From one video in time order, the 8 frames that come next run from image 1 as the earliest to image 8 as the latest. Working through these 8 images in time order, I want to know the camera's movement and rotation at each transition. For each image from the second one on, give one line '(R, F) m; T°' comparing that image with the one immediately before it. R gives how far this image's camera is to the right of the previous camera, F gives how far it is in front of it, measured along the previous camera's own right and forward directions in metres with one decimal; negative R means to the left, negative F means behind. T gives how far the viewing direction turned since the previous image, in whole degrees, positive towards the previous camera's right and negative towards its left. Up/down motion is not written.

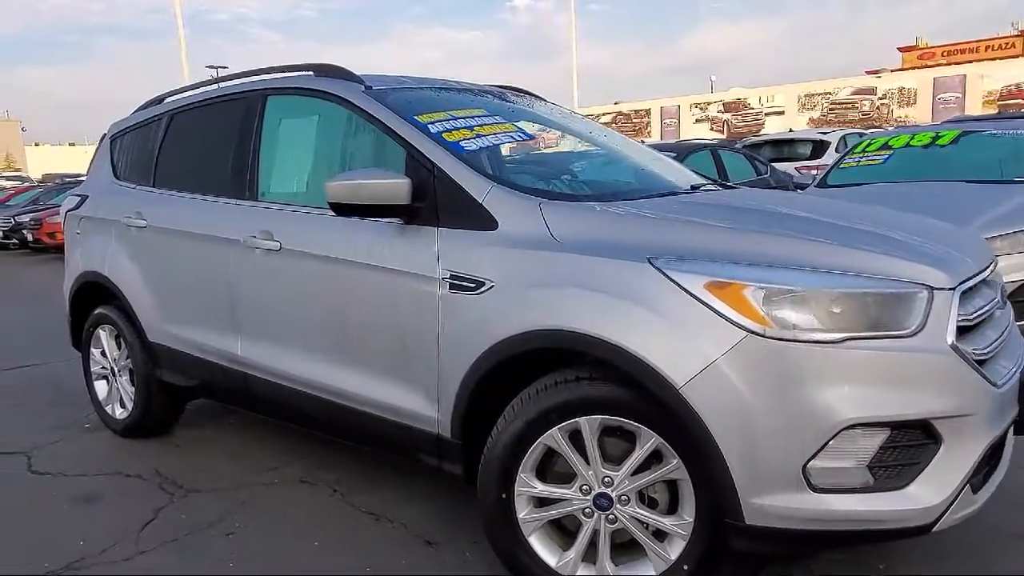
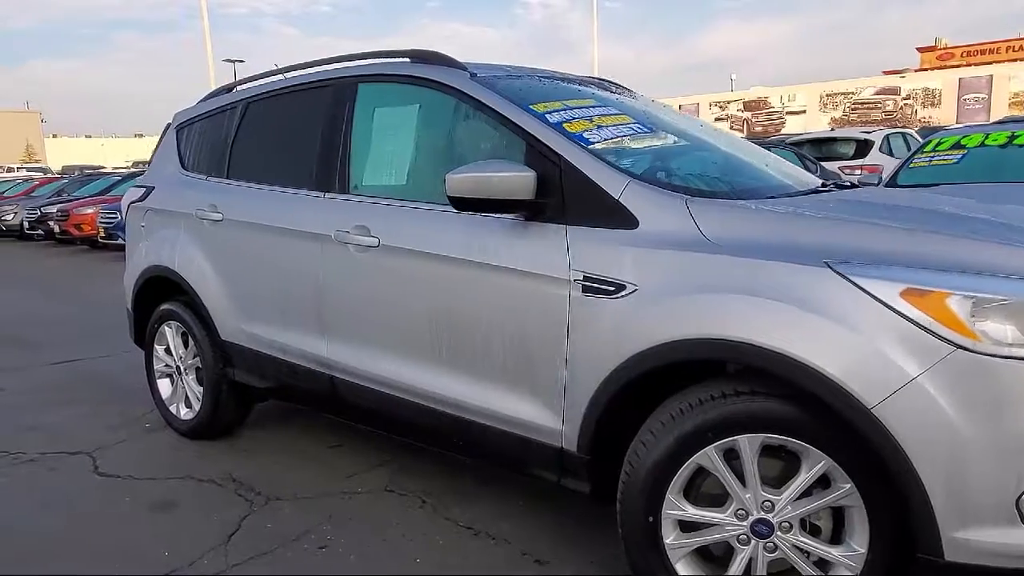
(-0.4, +0.2) m; -1°
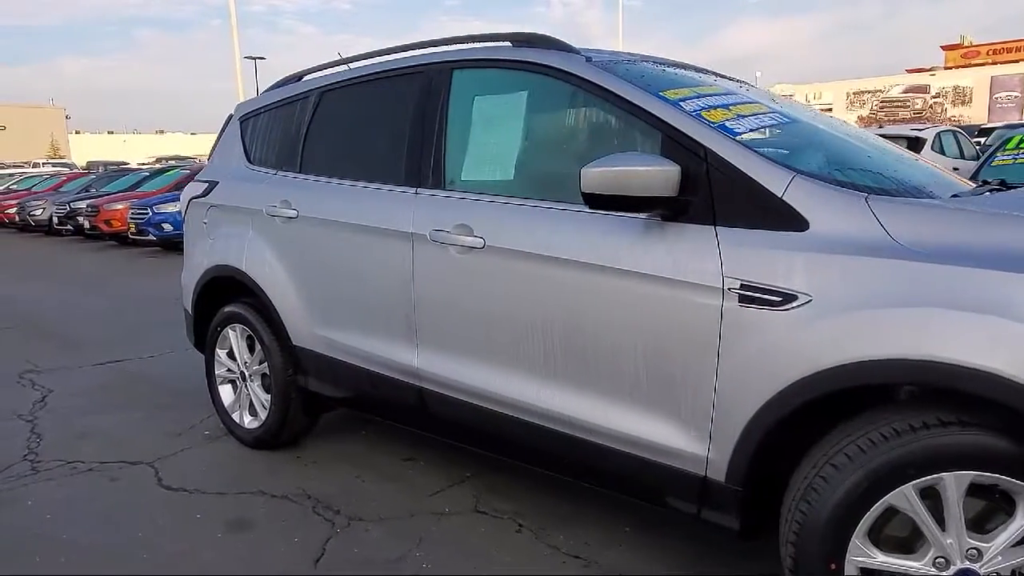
(-0.4, +0.3) m; -1°
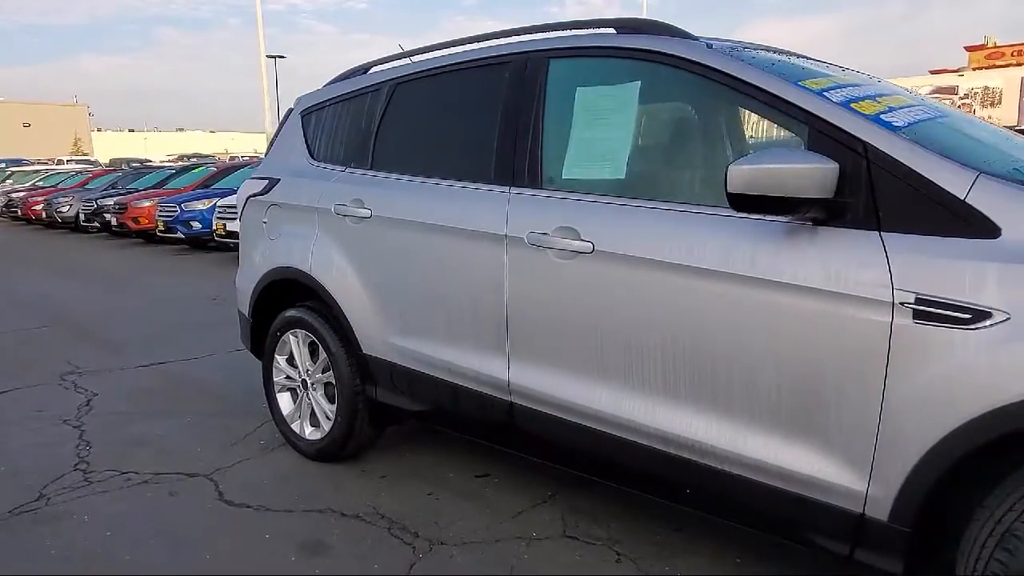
(-0.3, +0.2) m; -1°
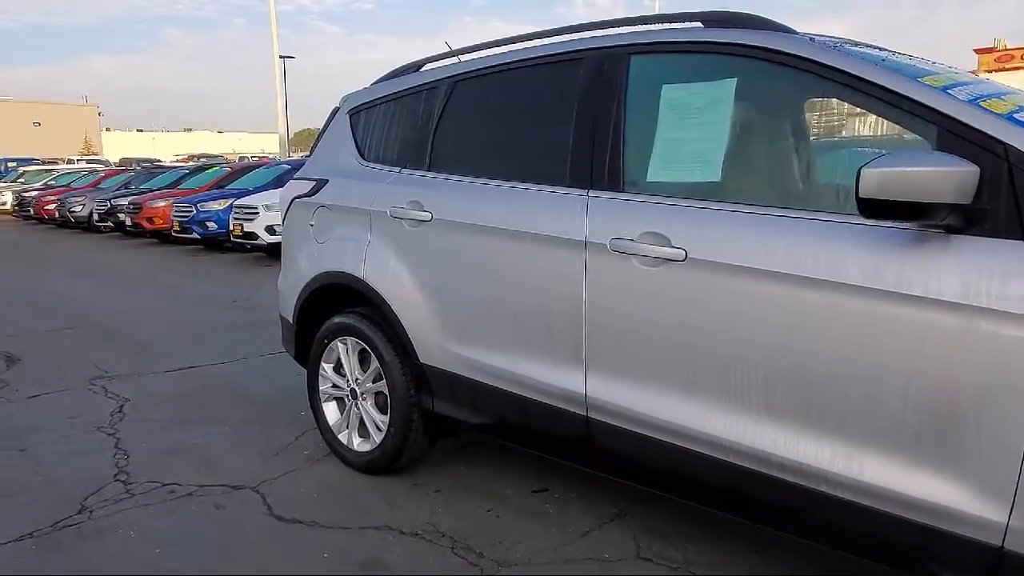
(-0.3, +0.2) m; 0°
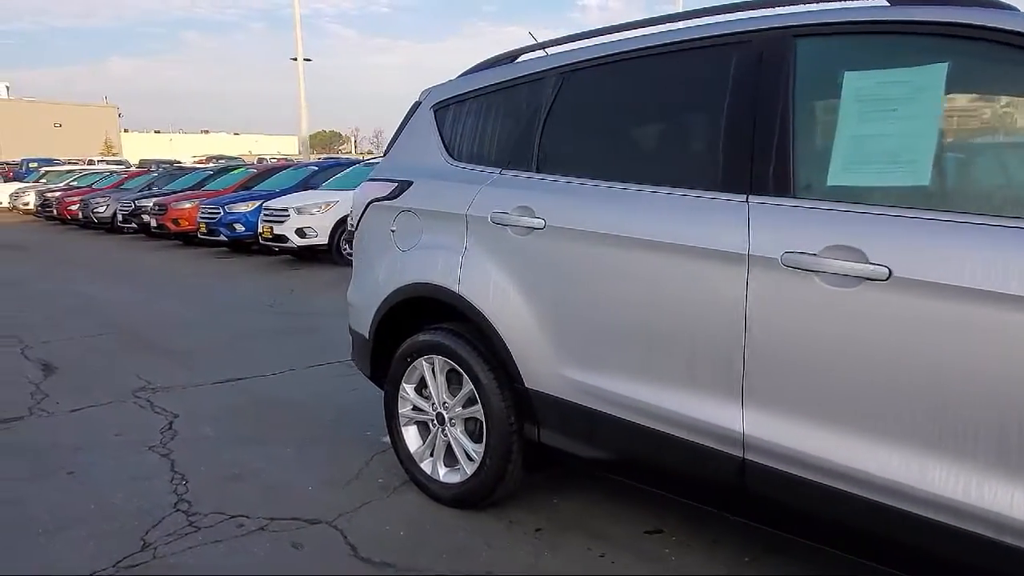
(-0.4, +0.4) m; -1°
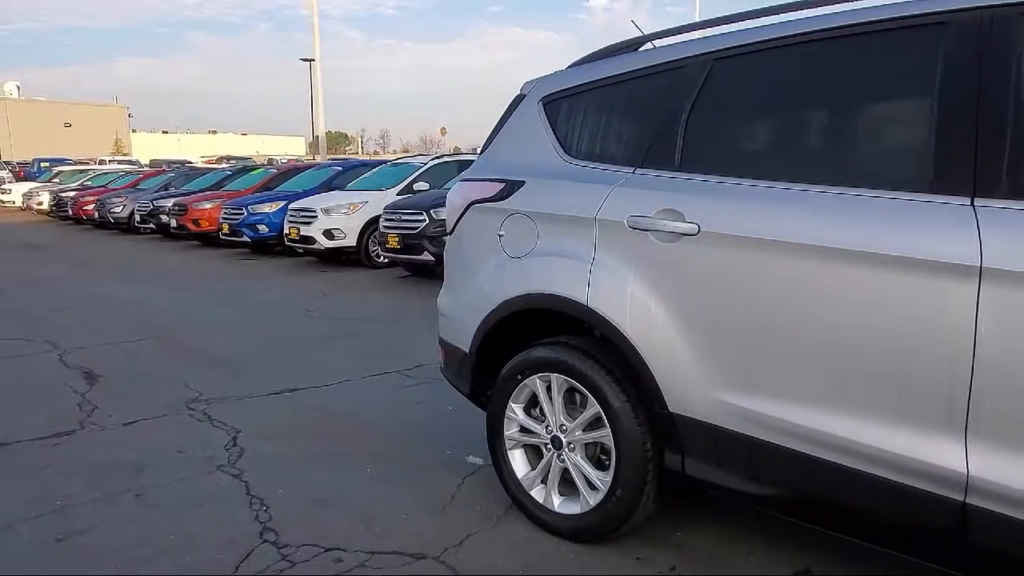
(-0.5, +0.3) m; 0°
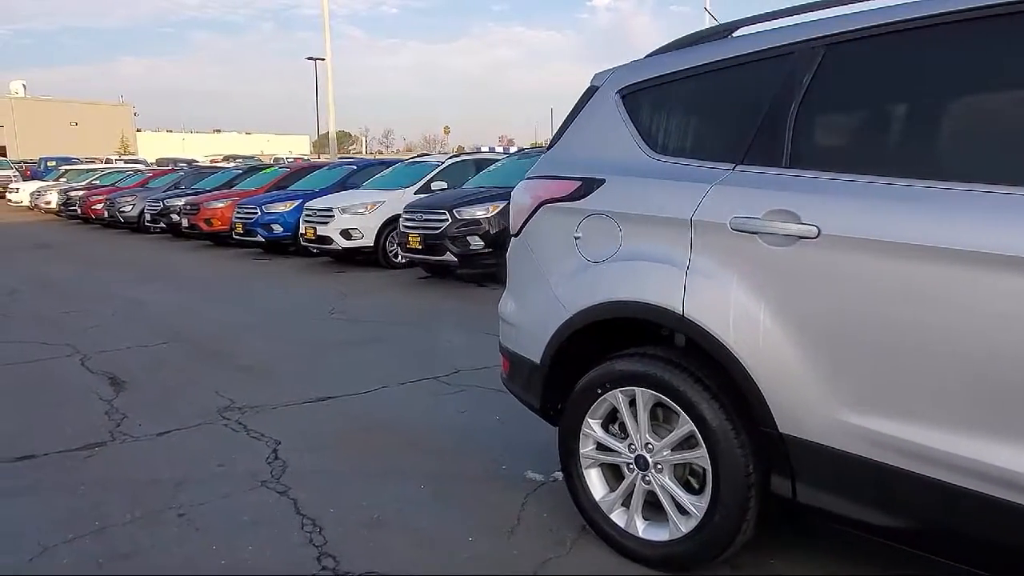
(-0.3, +0.2) m; 0°
